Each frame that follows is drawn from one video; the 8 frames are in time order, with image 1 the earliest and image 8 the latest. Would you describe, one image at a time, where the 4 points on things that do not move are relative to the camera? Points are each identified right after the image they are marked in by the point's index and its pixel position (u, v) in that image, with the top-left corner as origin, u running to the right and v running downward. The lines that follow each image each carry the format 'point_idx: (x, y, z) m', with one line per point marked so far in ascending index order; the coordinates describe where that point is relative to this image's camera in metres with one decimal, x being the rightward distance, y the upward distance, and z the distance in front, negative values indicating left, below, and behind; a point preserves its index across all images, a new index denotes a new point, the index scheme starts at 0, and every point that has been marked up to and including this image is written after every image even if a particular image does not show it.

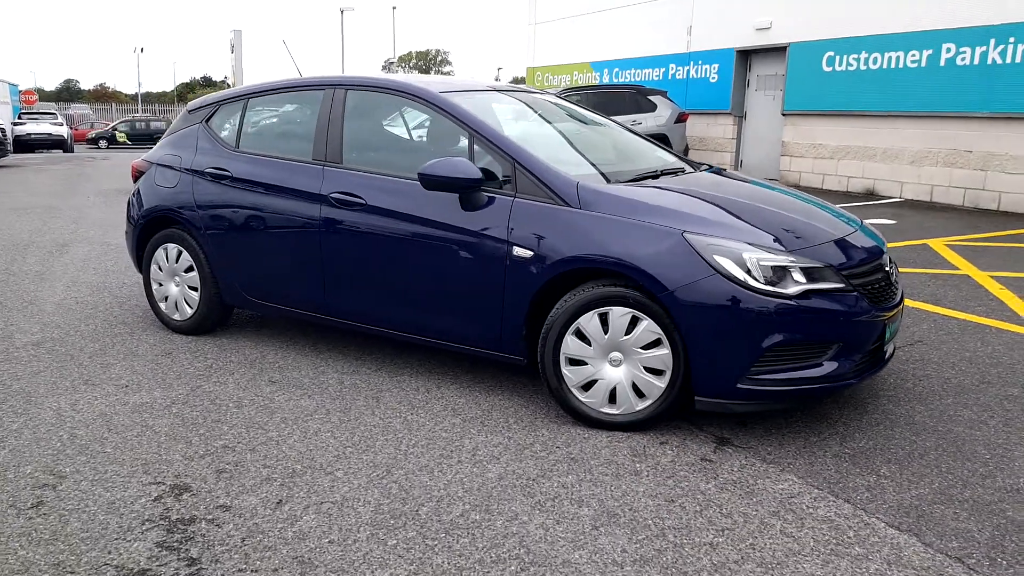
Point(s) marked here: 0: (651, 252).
0: (+0.6, +0.2, +3.3) m
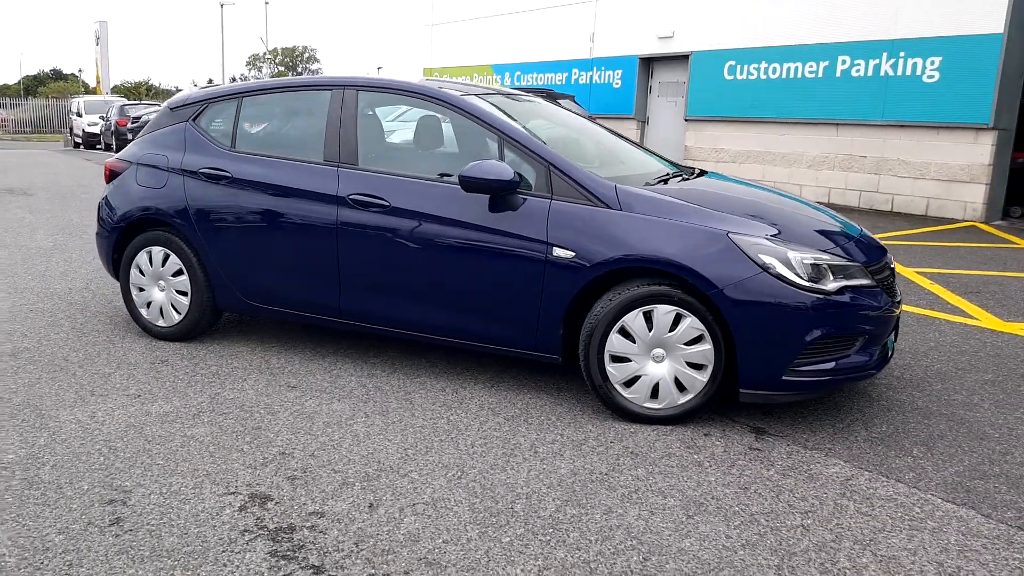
0: (+0.9, +0.2, +3.5) m
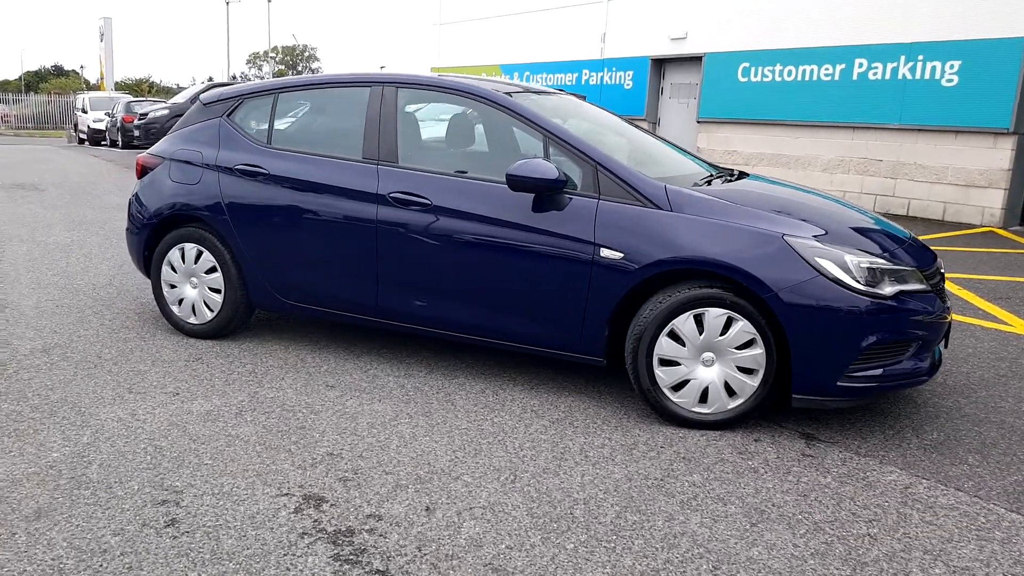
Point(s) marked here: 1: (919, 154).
0: (+1.1, +0.2, +3.4) m
1: (+6.3, +2.1, +12.0) m
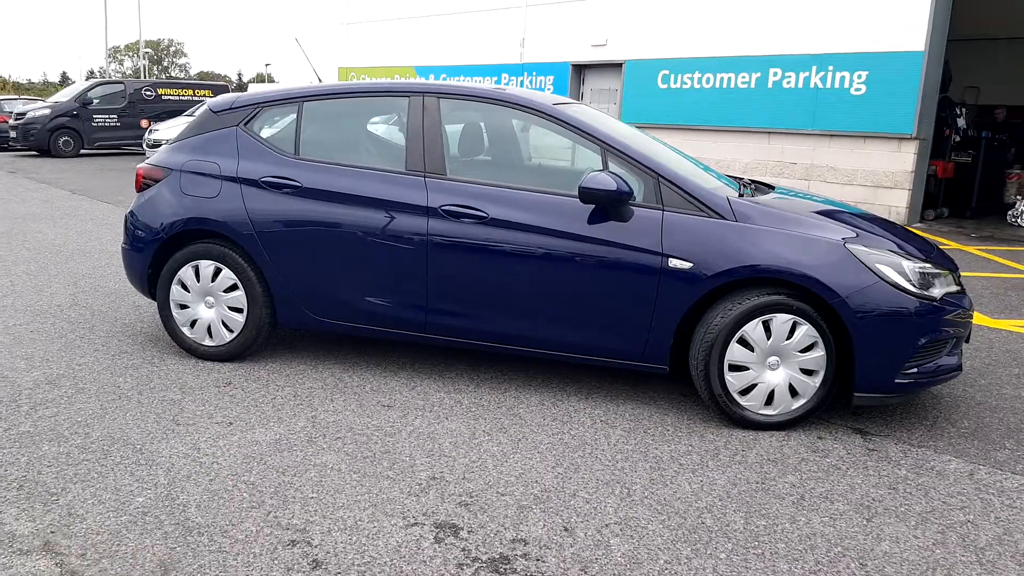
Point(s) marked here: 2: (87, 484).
0: (+1.4, +0.1, +3.6) m
1: (+5.3, +2.2, +12.9) m
2: (-1.6, -0.8, +3.0) m
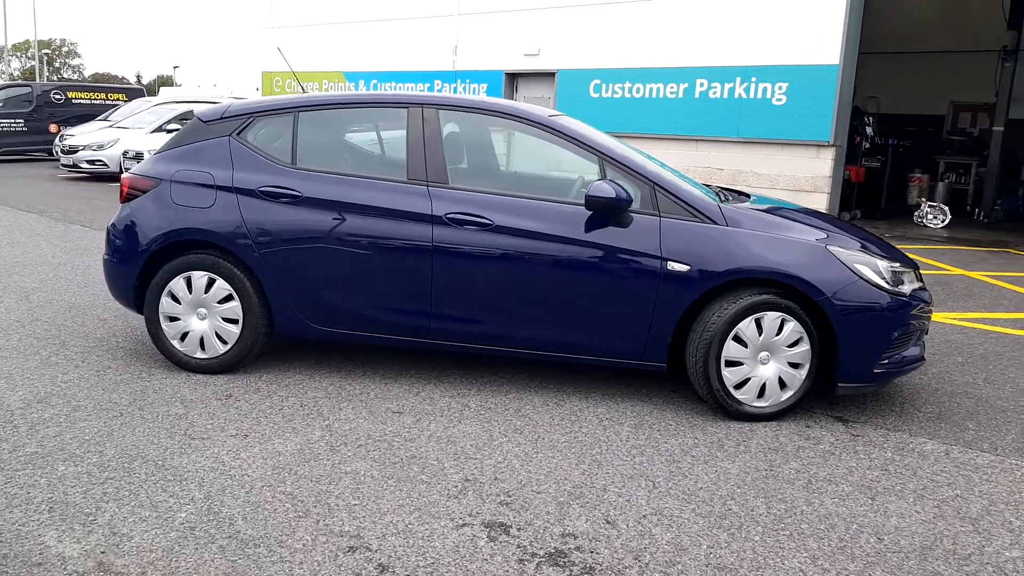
0: (+1.5, +0.1, +3.9) m
1: (+4.3, +2.2, +13.6) m
2: (-1.5, -0.8, +2.9) m
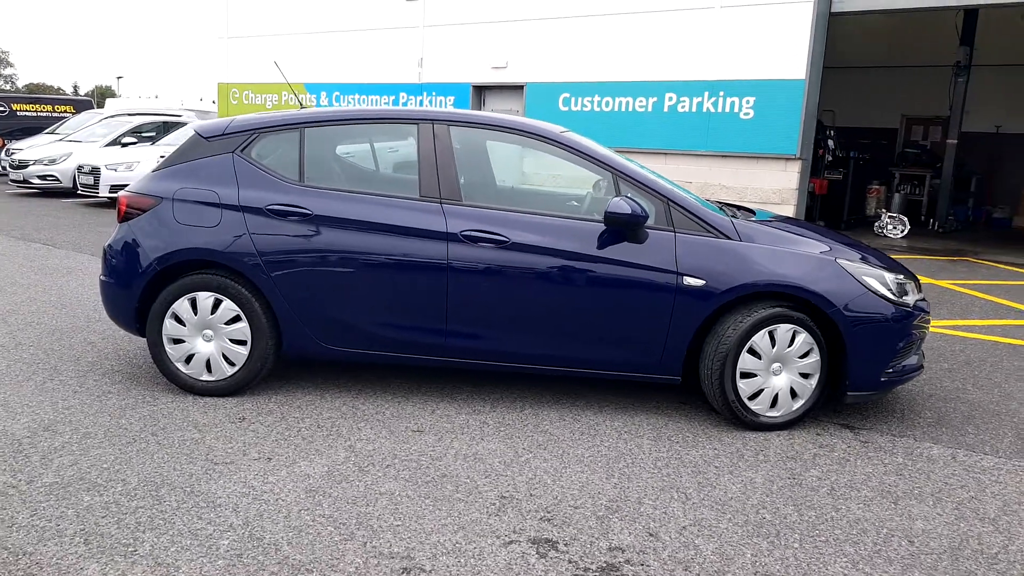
0: (+1.6, +0.1, +4.0) m
1: (+3.8, +2.0, +13.9) m
2: (-1.3, -0.9, +2.8) m
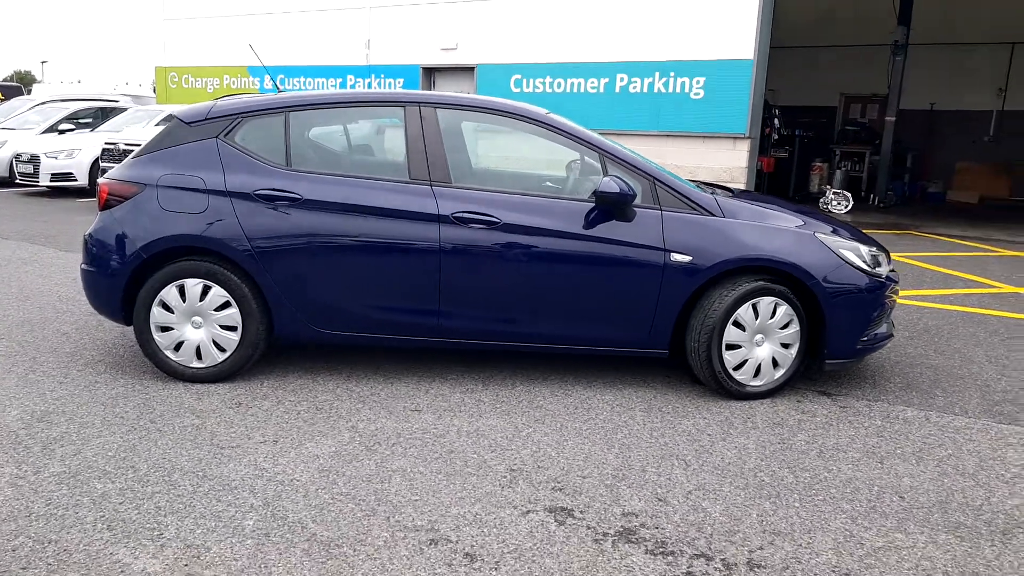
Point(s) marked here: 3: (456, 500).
0: (+1.5, +0.2, +4.2) m
1: (+3.0, +2.4, +14.1) m
2: (-1.2, -0.8, +2.8) m
3: (-0.2, -0.8, +3.0) m
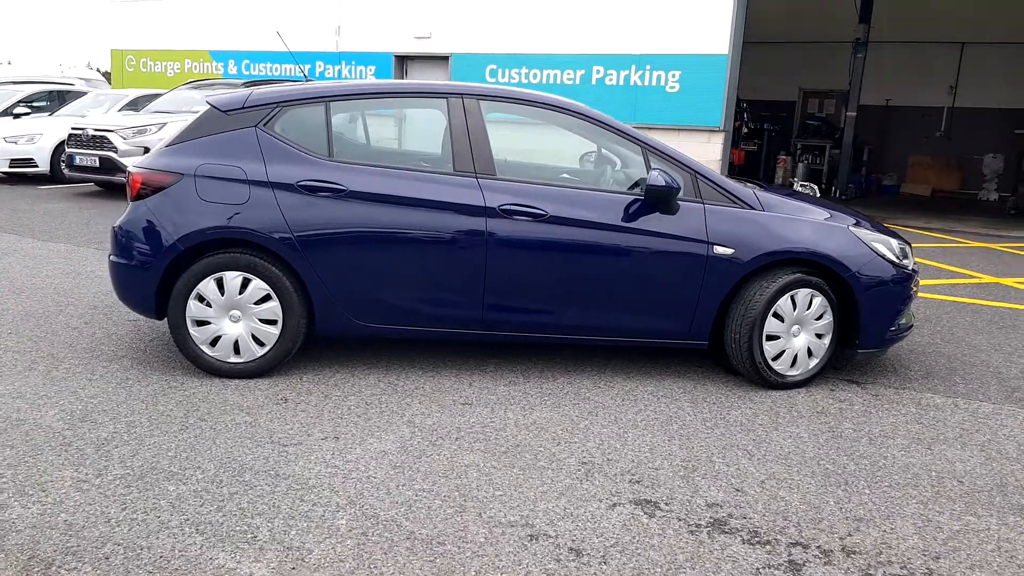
0: (+1.8, +0.3, +4.3) m
1: (+2.6, +2.6, +14.3) m
2: (-0.9, -0.8, +2.8) m
3: (+0.1, -0.8, +3.0) m
